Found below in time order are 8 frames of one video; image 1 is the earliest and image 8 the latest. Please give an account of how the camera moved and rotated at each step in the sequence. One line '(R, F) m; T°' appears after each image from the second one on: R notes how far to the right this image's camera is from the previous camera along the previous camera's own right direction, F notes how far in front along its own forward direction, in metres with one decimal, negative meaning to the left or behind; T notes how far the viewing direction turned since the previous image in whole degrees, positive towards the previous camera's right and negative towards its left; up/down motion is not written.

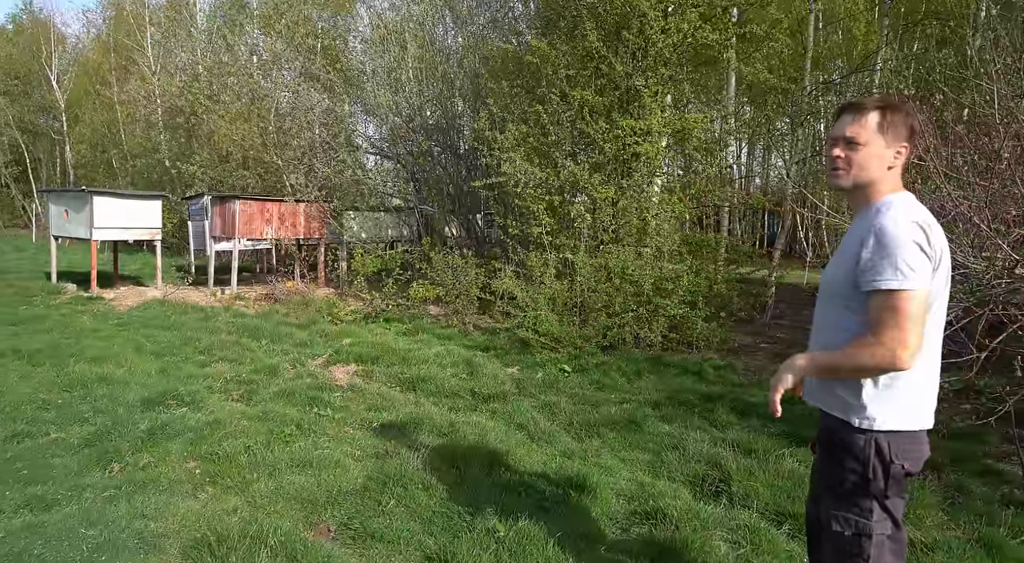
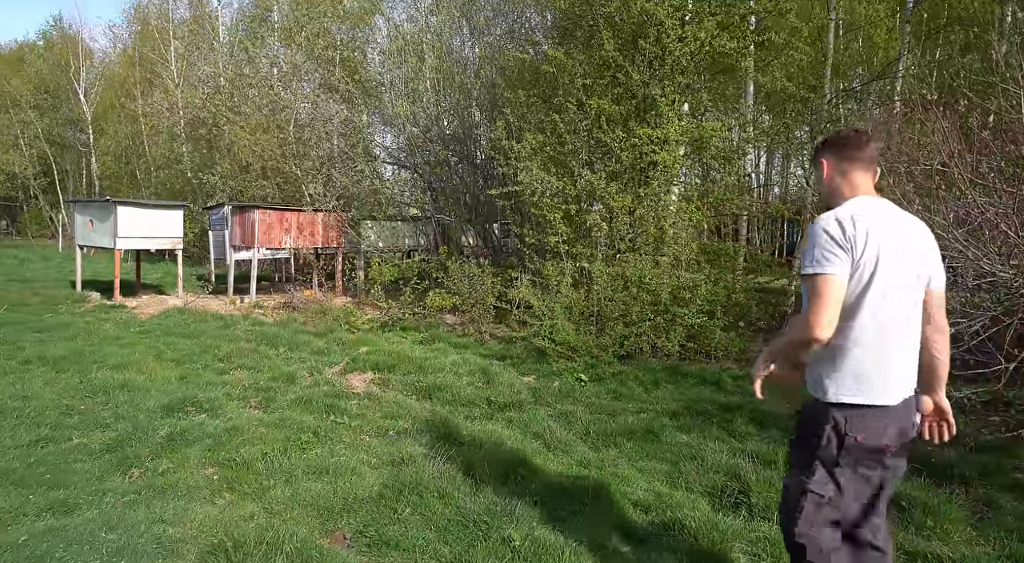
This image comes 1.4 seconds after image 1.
(0.0, 0.0) m; -2°
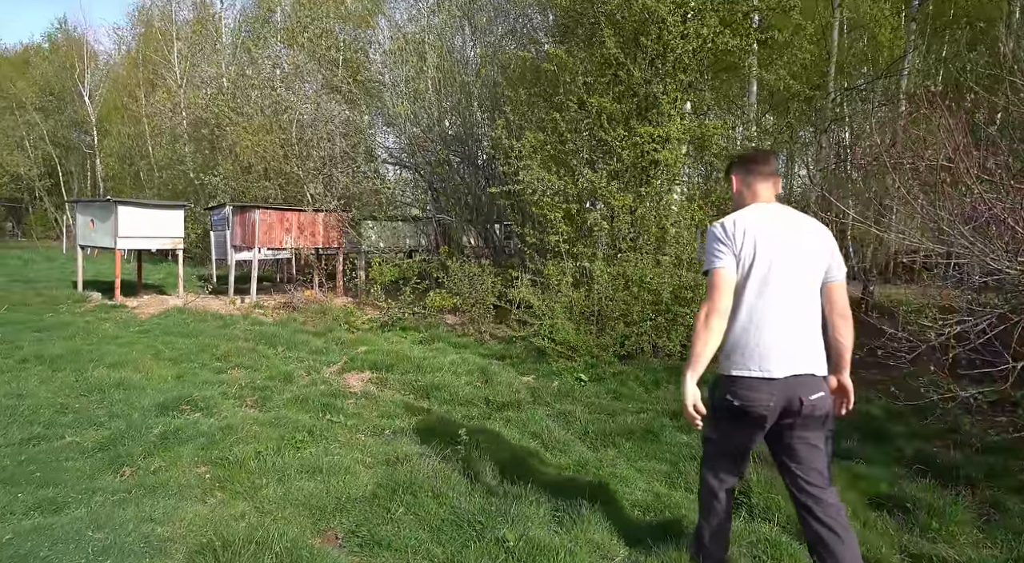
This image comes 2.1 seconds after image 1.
(0.0, +0.1) m; 0°
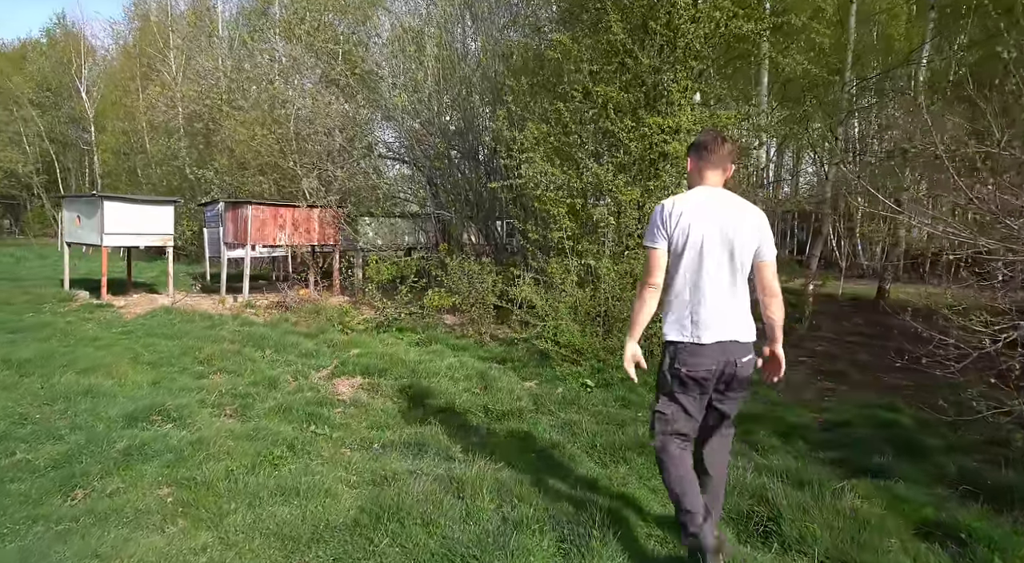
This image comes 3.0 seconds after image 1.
(0.0, +0.4) m; 0°
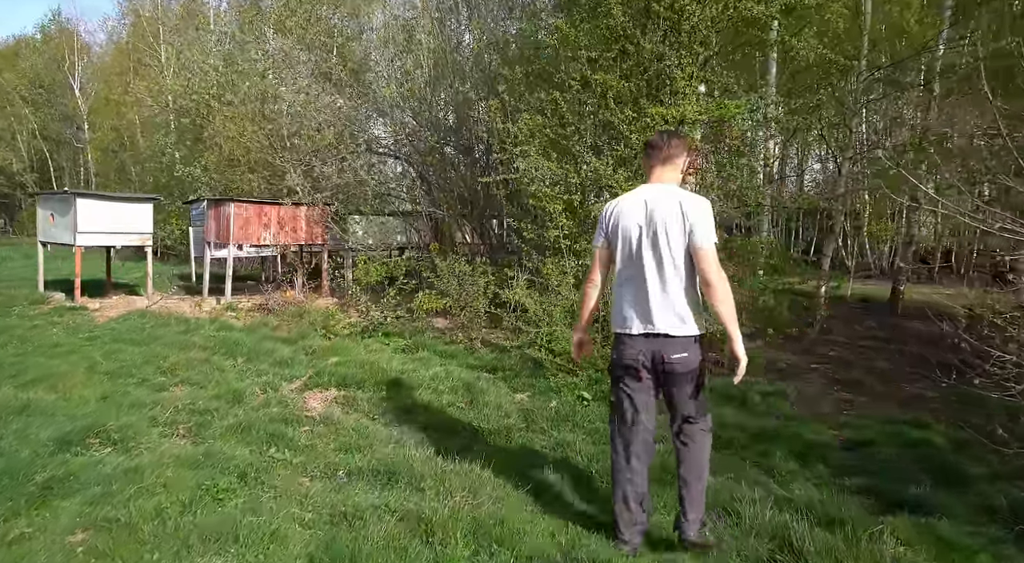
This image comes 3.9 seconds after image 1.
(+0.1, +0.6) m; 0°
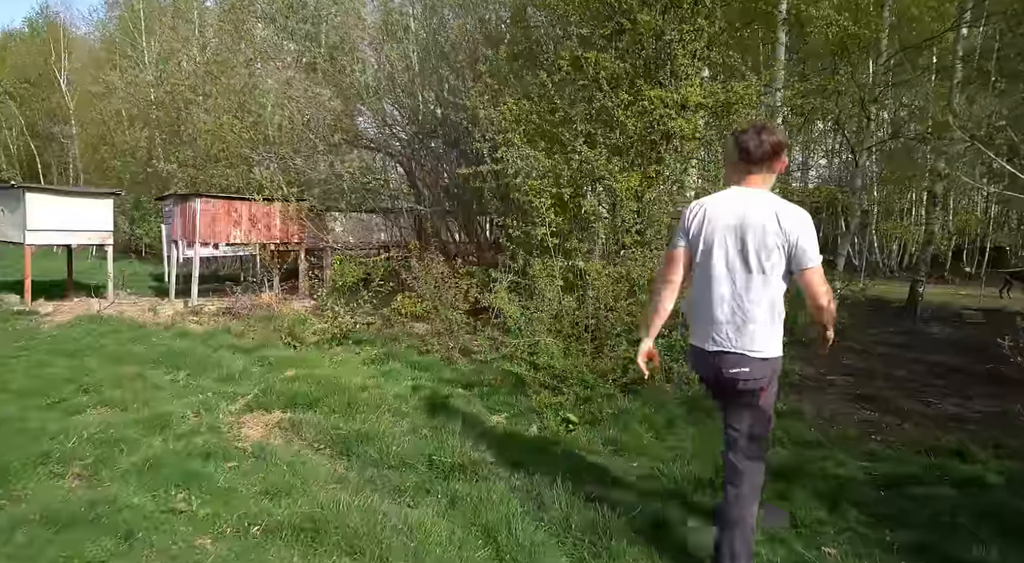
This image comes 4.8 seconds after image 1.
(+0.2, +0.8) m; 0°
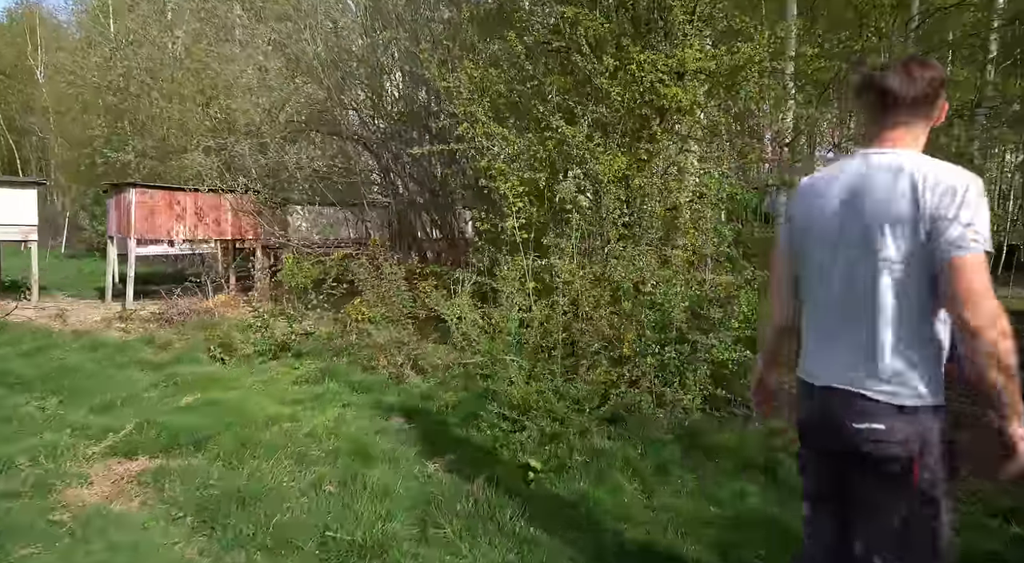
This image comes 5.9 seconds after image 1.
(+0.4, +1.2) m; 0°
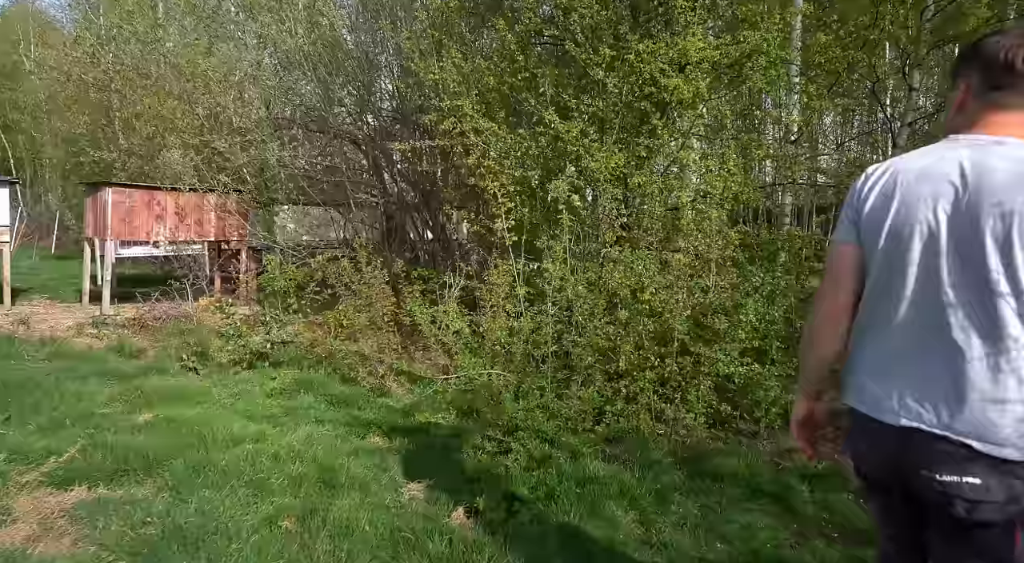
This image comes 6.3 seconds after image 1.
(+0.1, +0.4) m; 0°
